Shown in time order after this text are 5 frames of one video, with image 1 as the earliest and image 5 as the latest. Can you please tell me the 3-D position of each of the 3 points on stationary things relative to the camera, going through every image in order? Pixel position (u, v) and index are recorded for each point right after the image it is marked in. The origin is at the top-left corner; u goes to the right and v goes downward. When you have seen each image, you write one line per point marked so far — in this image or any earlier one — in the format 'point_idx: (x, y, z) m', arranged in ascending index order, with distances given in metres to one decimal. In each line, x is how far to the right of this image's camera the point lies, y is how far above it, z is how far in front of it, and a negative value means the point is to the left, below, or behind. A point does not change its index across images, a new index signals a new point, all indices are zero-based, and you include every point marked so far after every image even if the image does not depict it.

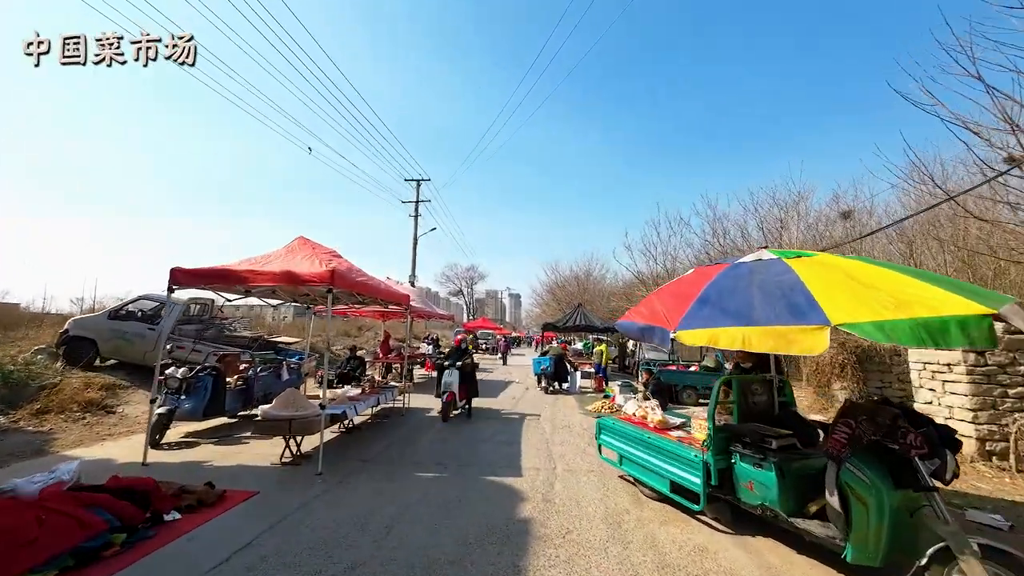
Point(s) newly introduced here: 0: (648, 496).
0: (+1.9, -2.9, +5.3) m
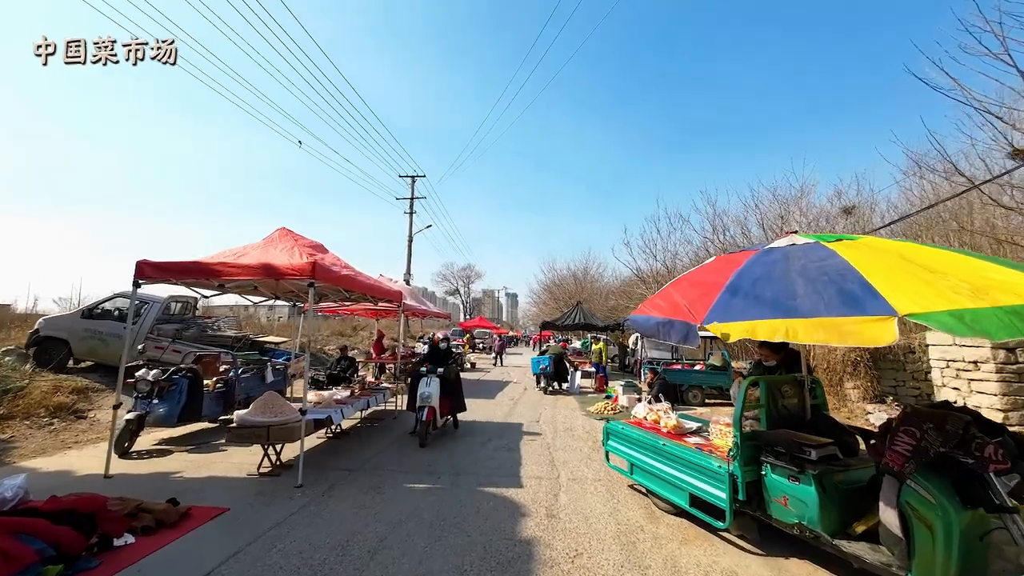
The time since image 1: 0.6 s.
0: (+1.9, -2.8, +4.7) m
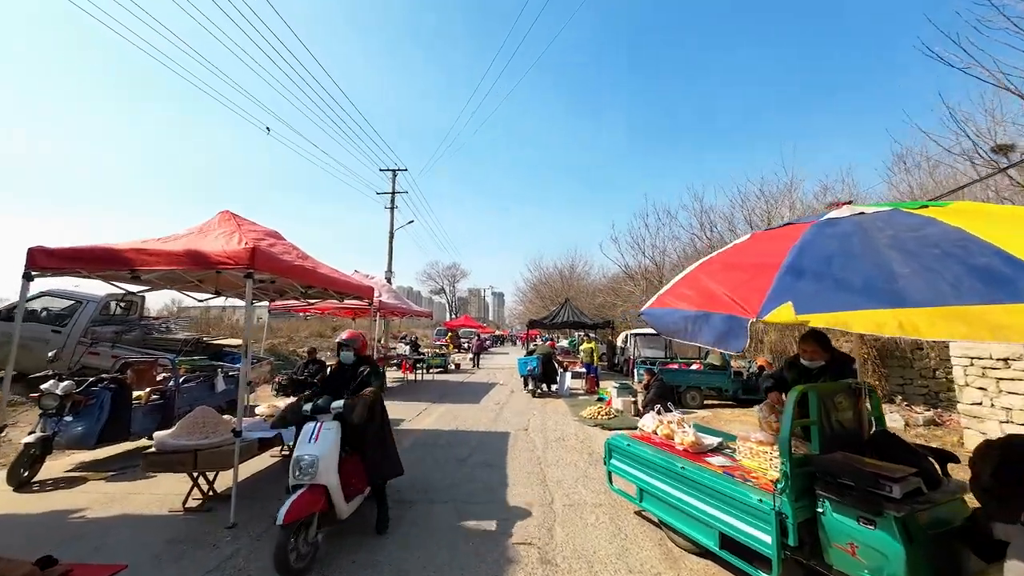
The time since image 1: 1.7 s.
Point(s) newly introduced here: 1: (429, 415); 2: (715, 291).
0: (+1.7, -2.7, +3.9) m
1: (-2.2, -3.4, +10.2) m
2: (+1.5, 0.0, +2.8) m
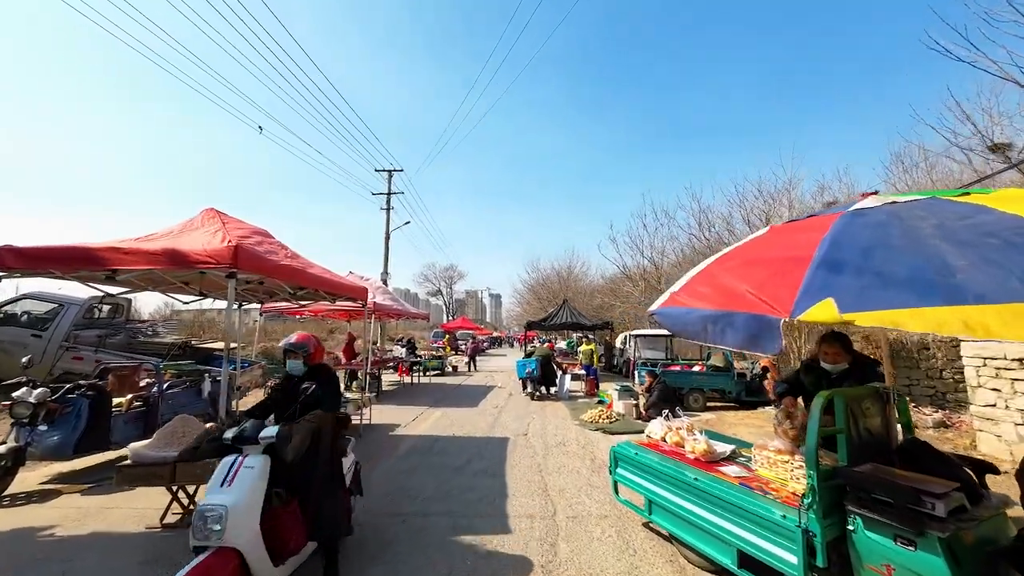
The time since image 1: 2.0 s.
0: (+1.8, -2.6, +3.6) m
1: (-2.3, -3.4, +9.9) m
2: (+1.5, 0.0, +2.5) m
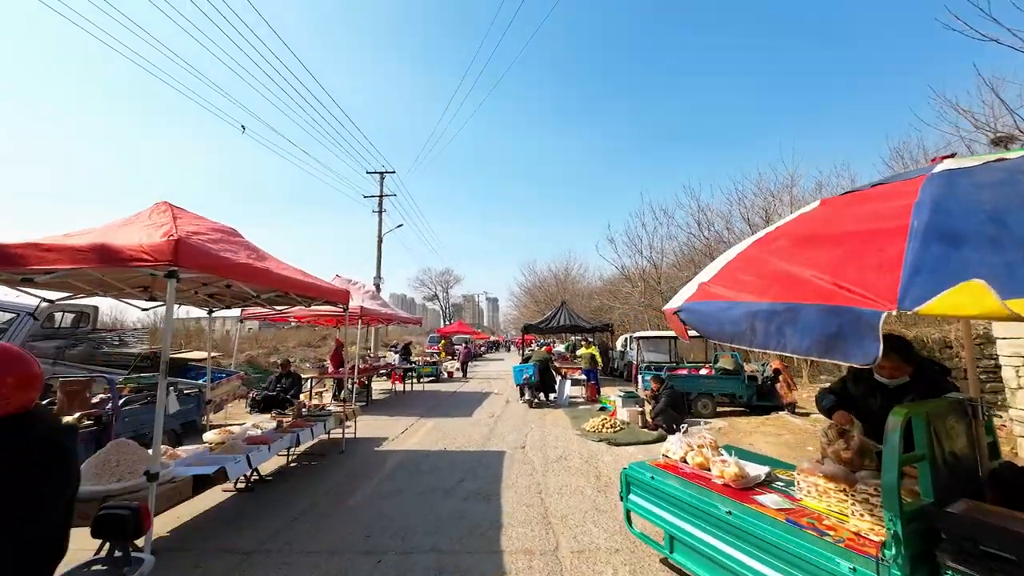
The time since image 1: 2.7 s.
0: (+1.7, -2.6, +2.9) m
1: (-2.3, -3.5, +9.2) m
2: (+1.4, +0.1, +1.9) m
